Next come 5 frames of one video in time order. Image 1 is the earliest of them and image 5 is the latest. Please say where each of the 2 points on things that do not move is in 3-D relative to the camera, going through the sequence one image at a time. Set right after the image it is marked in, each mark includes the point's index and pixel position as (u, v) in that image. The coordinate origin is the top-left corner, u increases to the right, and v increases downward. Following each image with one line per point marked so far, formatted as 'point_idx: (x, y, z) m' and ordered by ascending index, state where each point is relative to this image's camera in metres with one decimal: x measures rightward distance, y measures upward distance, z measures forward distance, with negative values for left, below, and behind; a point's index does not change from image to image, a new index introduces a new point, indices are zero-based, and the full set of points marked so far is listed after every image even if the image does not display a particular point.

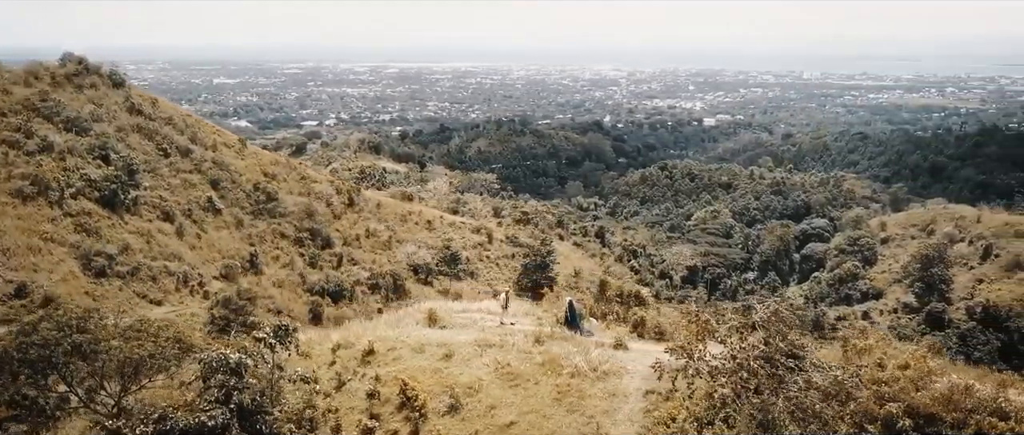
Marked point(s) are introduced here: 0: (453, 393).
0: (-0.6, -1.8, +8.6) m
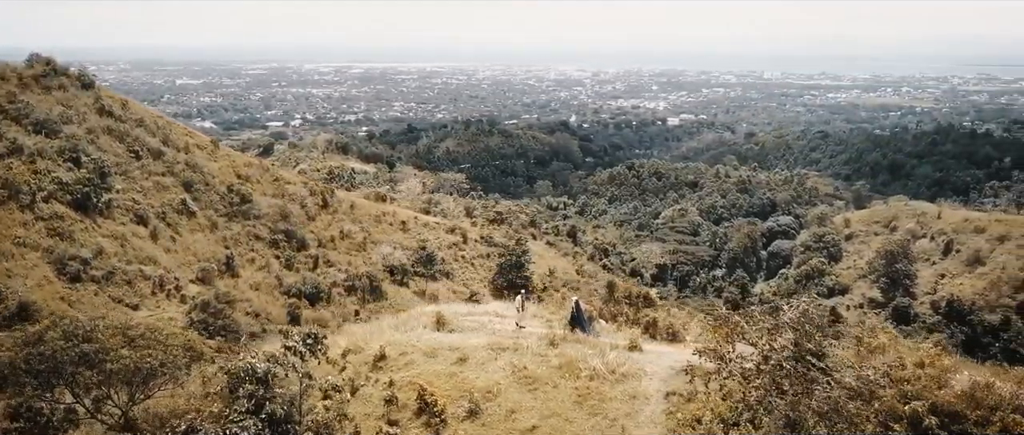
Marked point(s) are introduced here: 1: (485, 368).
0: (-0.4, -1.8, +8.5) m
1: (-0.3, -1.6, +9.2) m
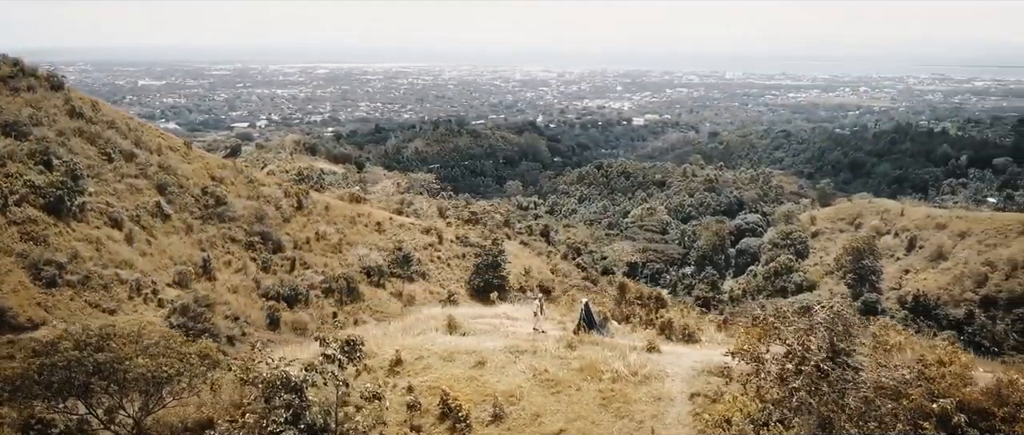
0: (-0.2, -1.8, +8.4) m
1: (-0.1, -1.7, +9.1) m
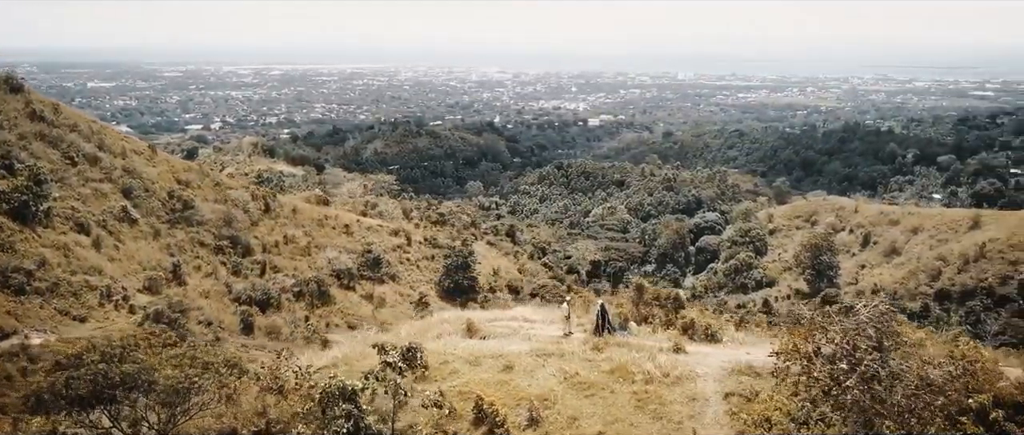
0: (+0.2, -1.9, +8.3) m
1: (+0.2, -1.7, +9.0) m
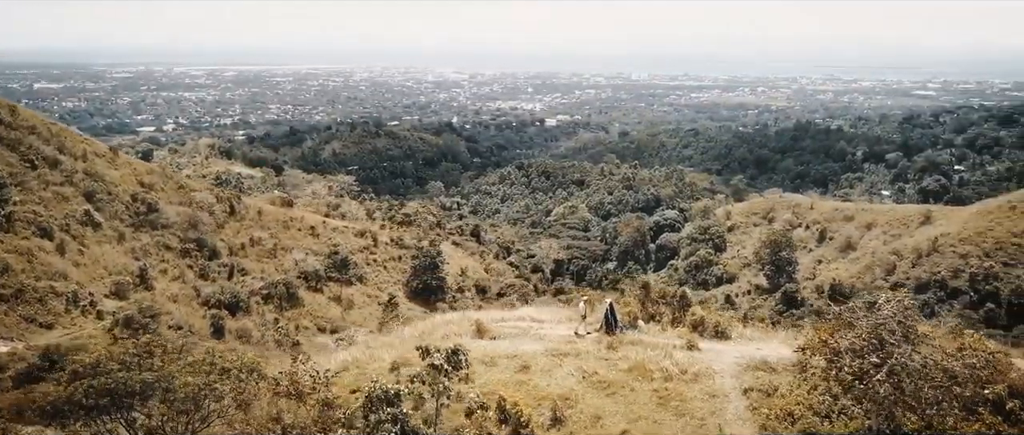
0: (+0.4, -1.9, +8.3) m
1: (+0.4, -1.7, +9.0) m
